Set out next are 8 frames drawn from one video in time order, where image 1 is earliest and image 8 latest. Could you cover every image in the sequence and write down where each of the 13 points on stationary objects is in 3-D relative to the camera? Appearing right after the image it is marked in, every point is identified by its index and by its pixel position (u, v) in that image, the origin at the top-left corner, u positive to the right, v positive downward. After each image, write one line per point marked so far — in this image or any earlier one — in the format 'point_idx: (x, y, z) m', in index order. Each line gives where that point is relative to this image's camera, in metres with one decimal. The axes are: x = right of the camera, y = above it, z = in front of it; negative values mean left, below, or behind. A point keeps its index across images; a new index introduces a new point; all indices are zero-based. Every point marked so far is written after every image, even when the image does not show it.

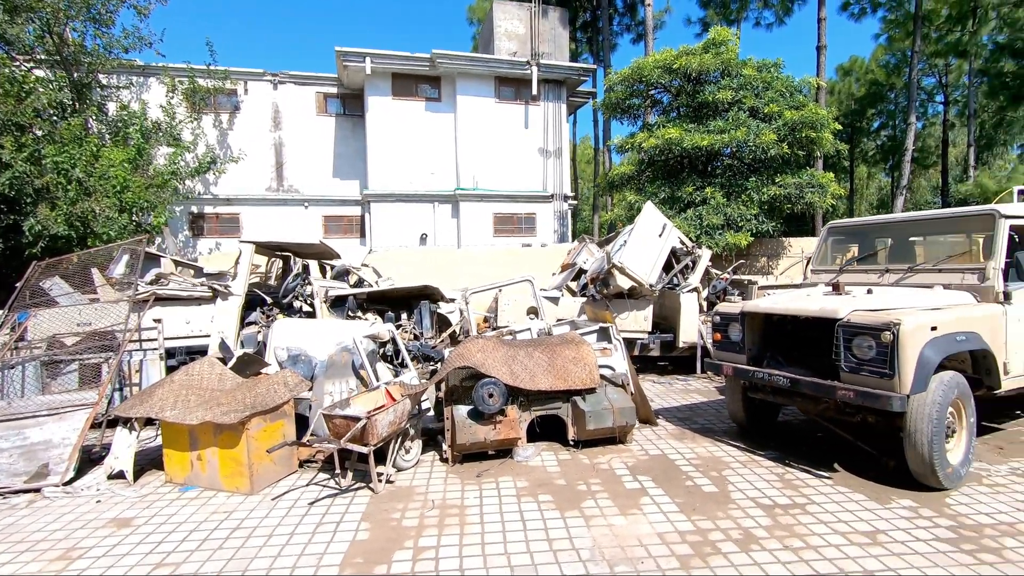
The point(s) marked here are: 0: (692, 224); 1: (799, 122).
0: (+3.8, +1.3, +11.3) m
1: (+5.9, +3.4, +11.2) m
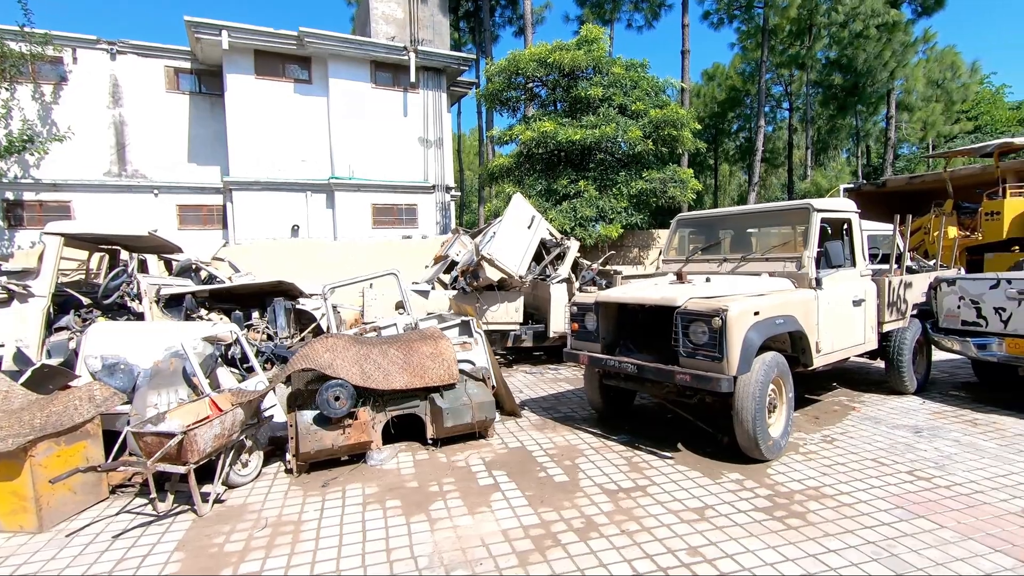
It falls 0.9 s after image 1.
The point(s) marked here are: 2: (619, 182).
0: (+1.2, +1.6, +11.6) m
1: (+3.3, +3.7, +11.9) m
2: (+2.4, +2.3, +11.9) m
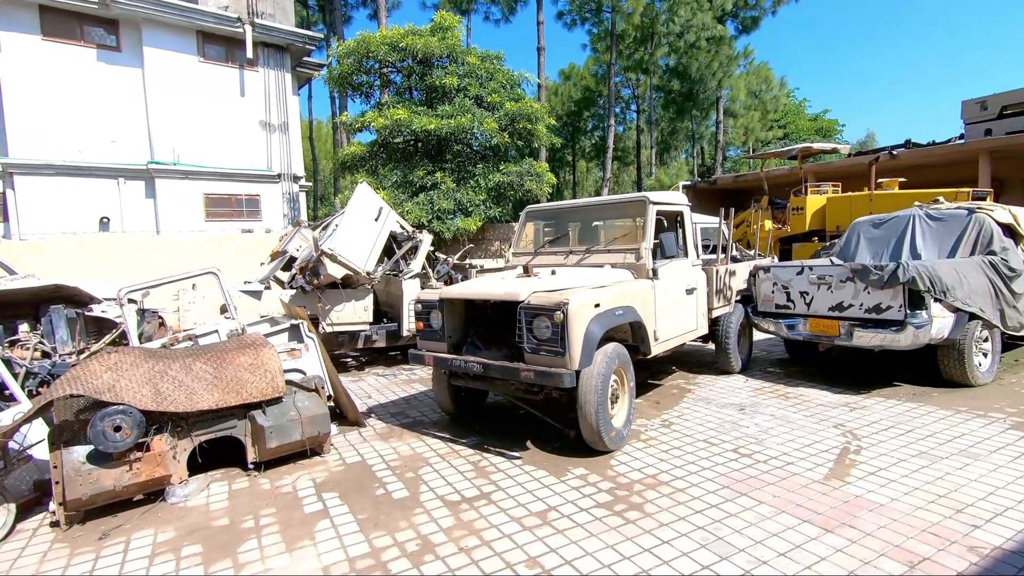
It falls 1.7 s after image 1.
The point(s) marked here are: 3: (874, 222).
0: (-1.8, +1.7, +11.2) m
1: (+0.1, +3.9, +11.9) m
2: (-0.8, +2.5, +11.8) m
3: (+4.7, +0.9, +7.0) m
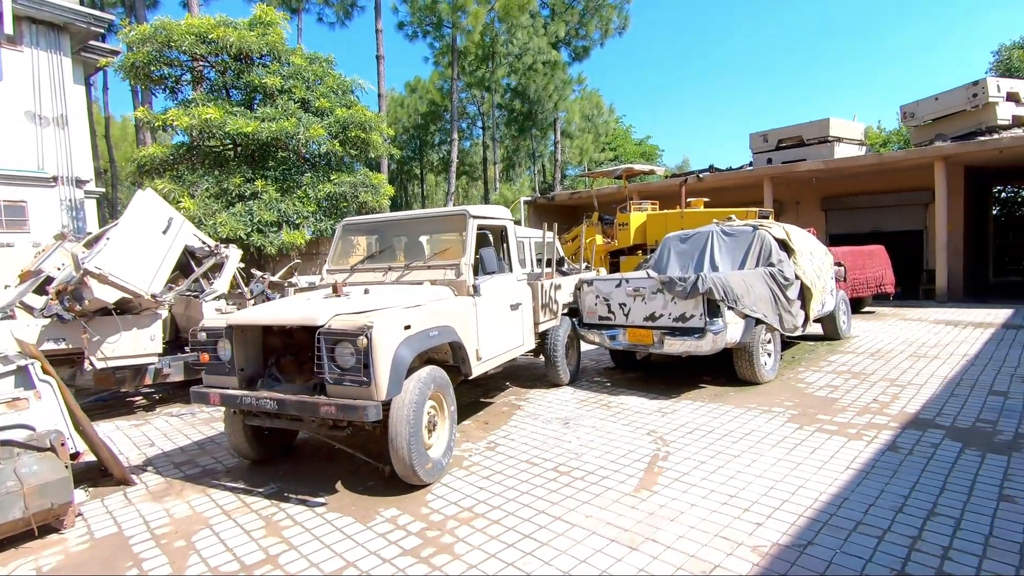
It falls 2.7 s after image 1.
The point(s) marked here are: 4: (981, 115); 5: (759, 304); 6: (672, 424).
0: (-5.0, +1.3, +10.0) m
1: (-3.4, +3.5, +11.2) m
2: (-4.2, +2.1, +10.8) m
3: (+2.4, +0.7, +7.7) m
4: (+11.2, +4.1, +12.8) m
5: (+2.8, -0.2, +6.1) m
6: (+1.5, -1.3, +5.1) m
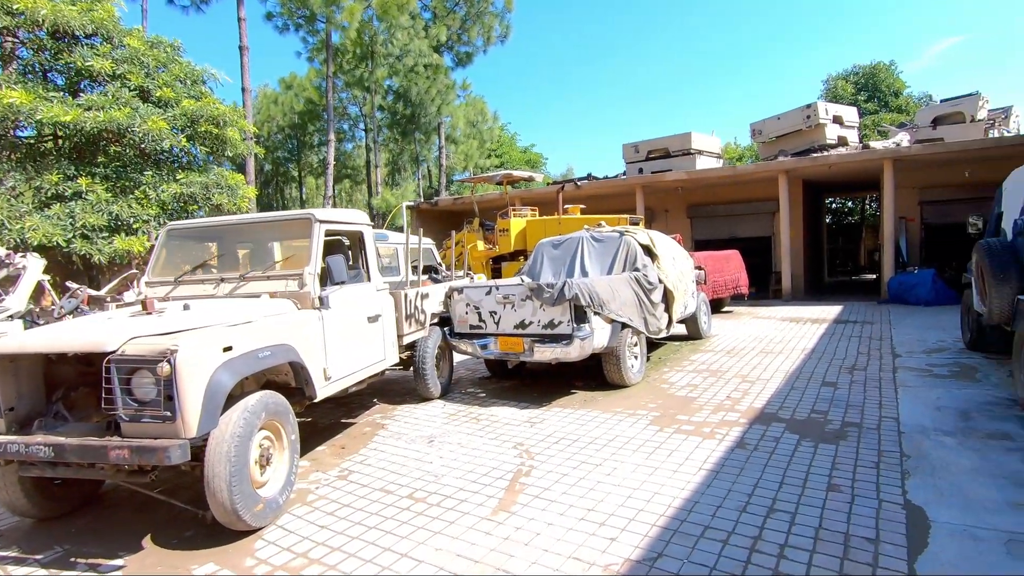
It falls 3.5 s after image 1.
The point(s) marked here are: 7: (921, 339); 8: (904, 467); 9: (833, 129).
0: (-7.2, +1.0, +8.5) m
1: (-5.8, +3.3, +10.1) m
2: (-6.5, +1.8, +9.5) m
3: (+0.6, +0.6, +7.7) m
4: (+8.1, +4.1, +14.5) m
5: (+1.3, -0.2, +6.3) m
6: (+0.3, -1.3, +5.0) m
7: (+6.3, -0.8, +8.3) m
8: (+2.8, -1.3, +3.9) m
9: (+8.6, +4.3, +14.4) m
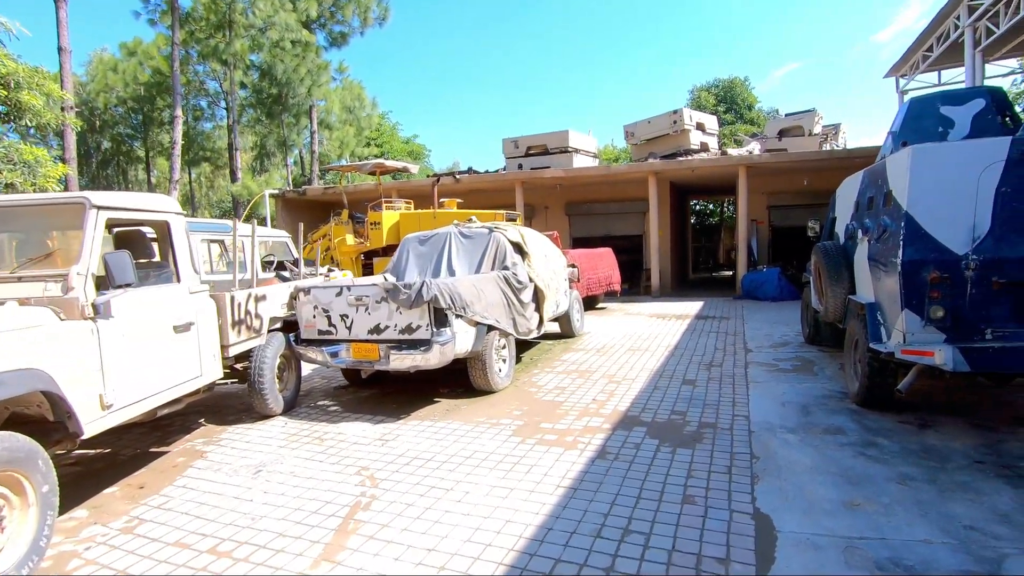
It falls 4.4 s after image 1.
0: (-9.0, +1.0, +6.4) m
1: (-8.0, +3.3, +8.1) m
2: (-8.6, +1.9, +7.5) m
3: (-1.2, +0.7, +7.2) m
4: (+4.8, +4.2, +15.3) m
5: (-0.2, -0.2, +5.9) m
6: (-1.0, -1.4, +4.4) m
7: (+4.2, -0.7, +8.9) m
8: (+1.7, -1.3, +3.9) m
9: (+5.2, +4.4, +15.3) m
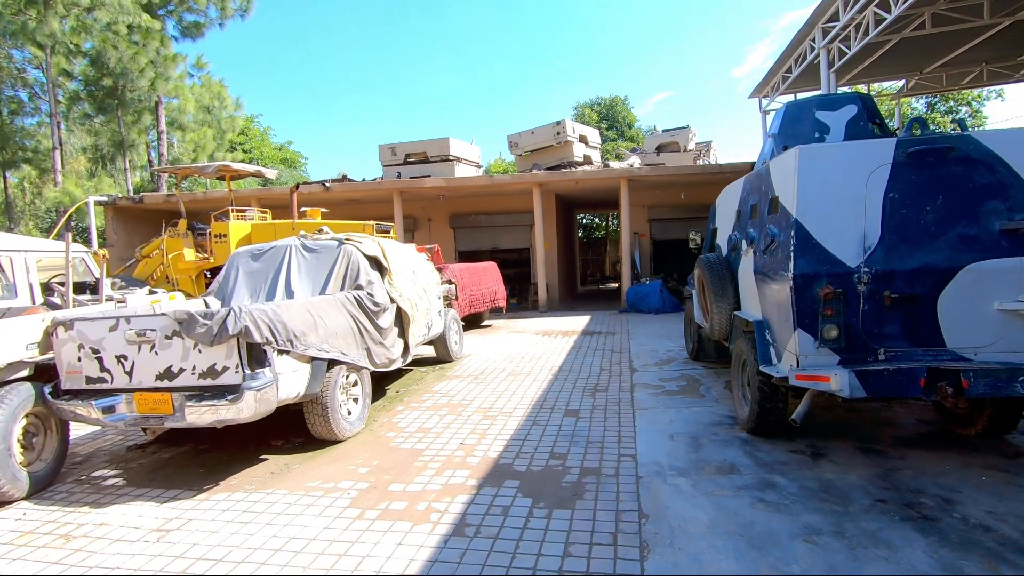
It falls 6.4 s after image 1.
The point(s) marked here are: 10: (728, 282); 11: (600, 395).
0: (-10.3, +0.6, +3.6) m
1: (-9.7, +2.8, +5.6) m
2: (-10.1, +1.4, +4.8) m
3: (-2.8, +0.4, +5.8) m
4: (+1.4, +3.8, +15.1) m
5: (-1.6, -0.5, +4.8) m
6: (-2.0, -1.6, +3.1) m
7: (+2.2, -1.0, +8.5) m
8: (+0.8, -1.4, +3.1) m
9: (+1.9, +4.0, +15.2) m
10: (+2.1, +0.1, +5.2) m
11: (+1.0, -1.2, +6.1) m
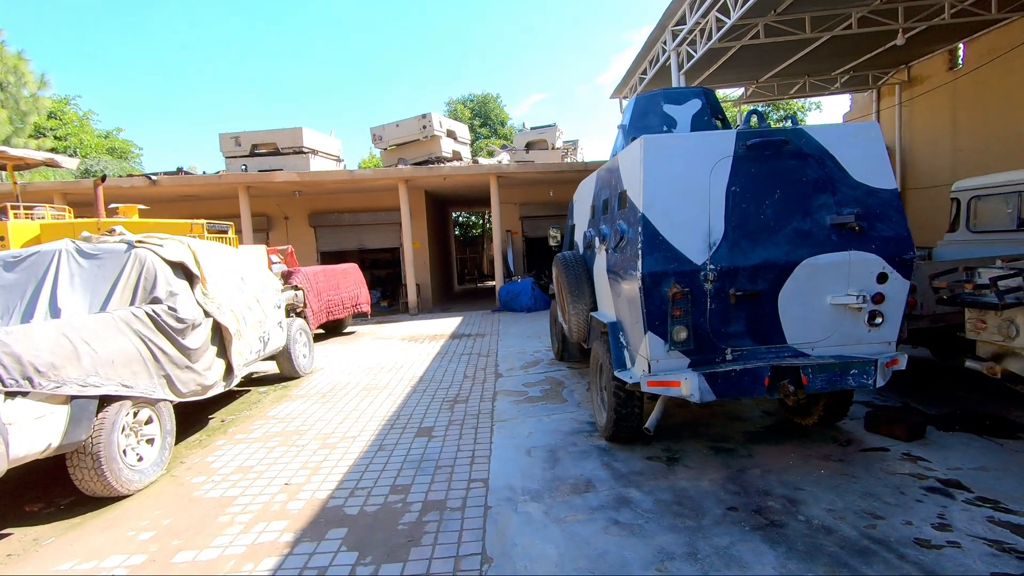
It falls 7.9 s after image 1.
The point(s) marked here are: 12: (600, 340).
0: (-11.1, +0.2, +0.7) m
1: (-11.0, +2.5, +2.8) m
2: (-11.2, +1.1, +1.9) m
3: (-4.3, +0.2, +4.5) m
4: (-2.2, +3.8, +14.4) m
5: (-2.8, -0.6, +3.7) m
6: (-2.9, -1.7, +2.1) m
7: (+0.1, -1.0, +8.2) m
8: (-0.1, -1.5, +2.6) m
9: (-1.8, +4.0, +14.6) m
10: (+0.7, +0.1, +4.9) m
11: (-0.5, -1.2, +5.6) m
12: (+0.7, -0.4, +4.5) m
